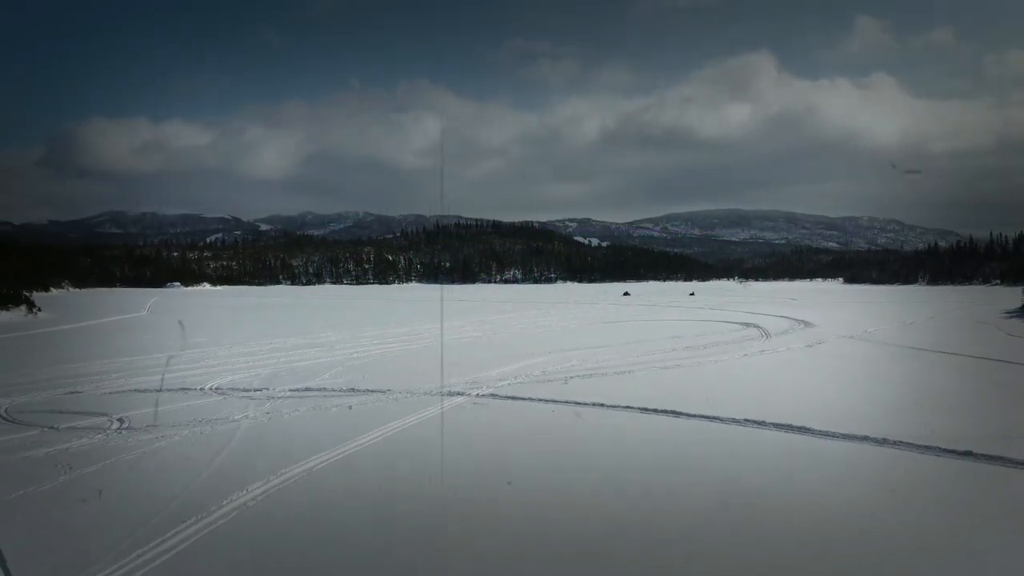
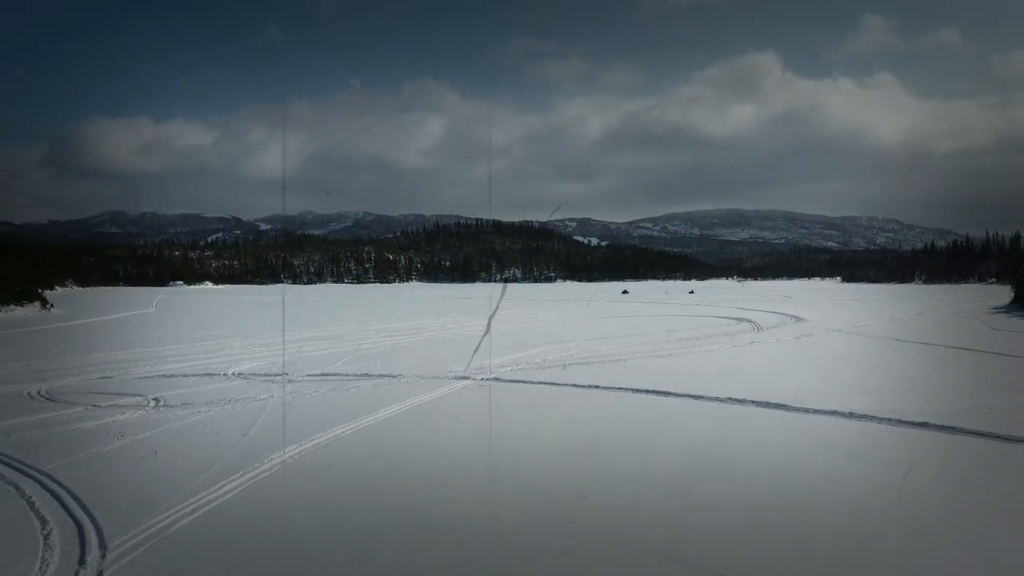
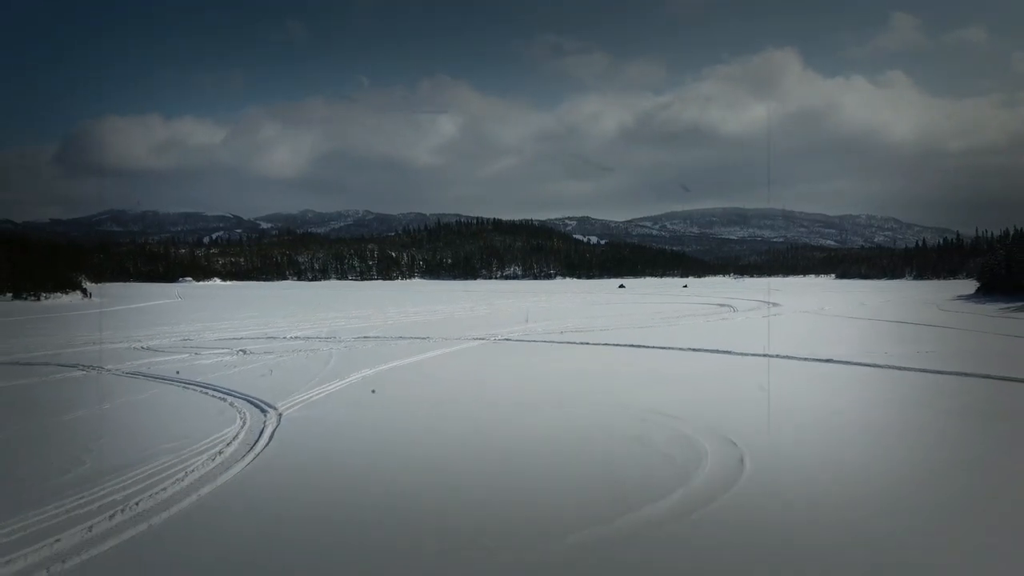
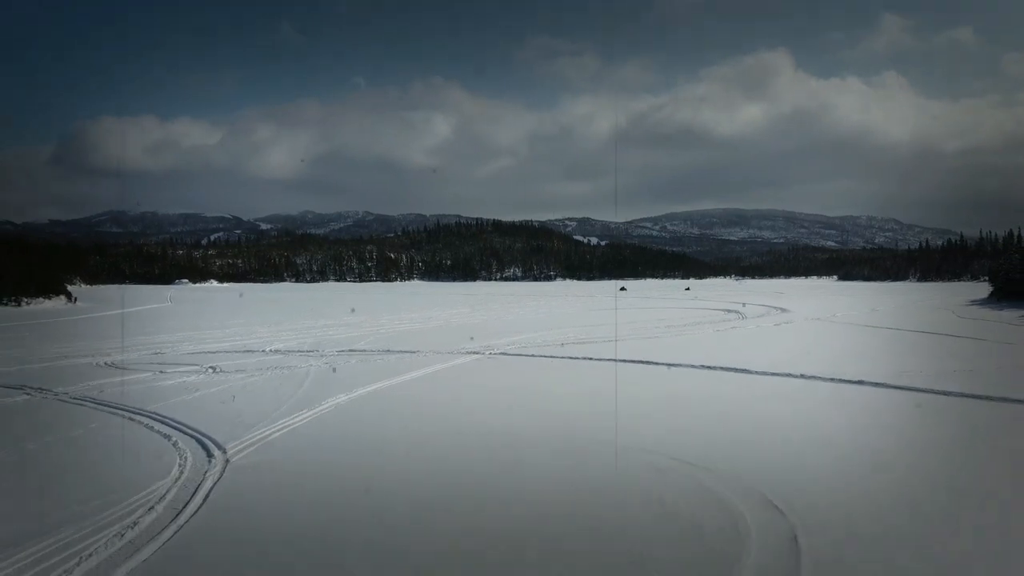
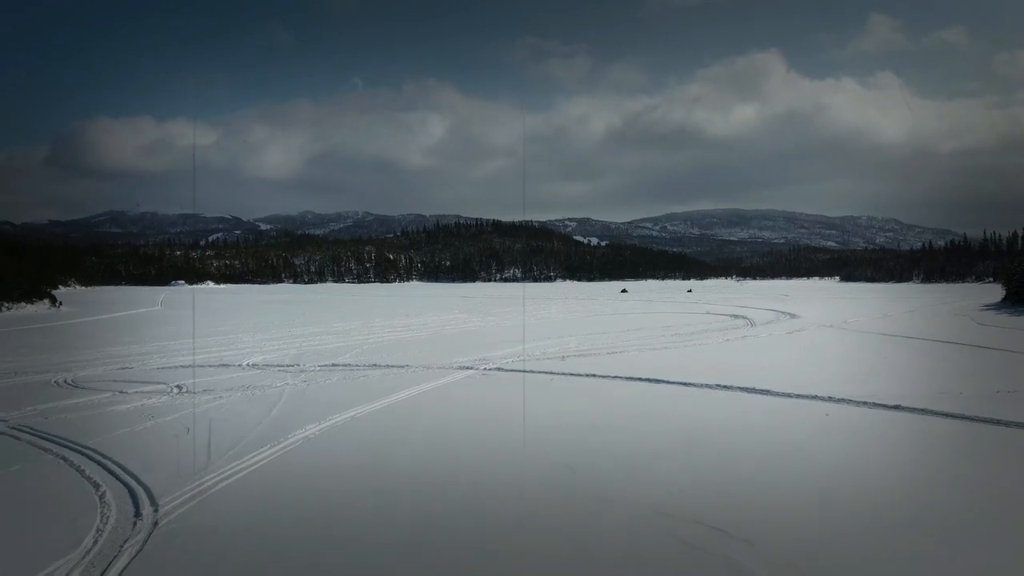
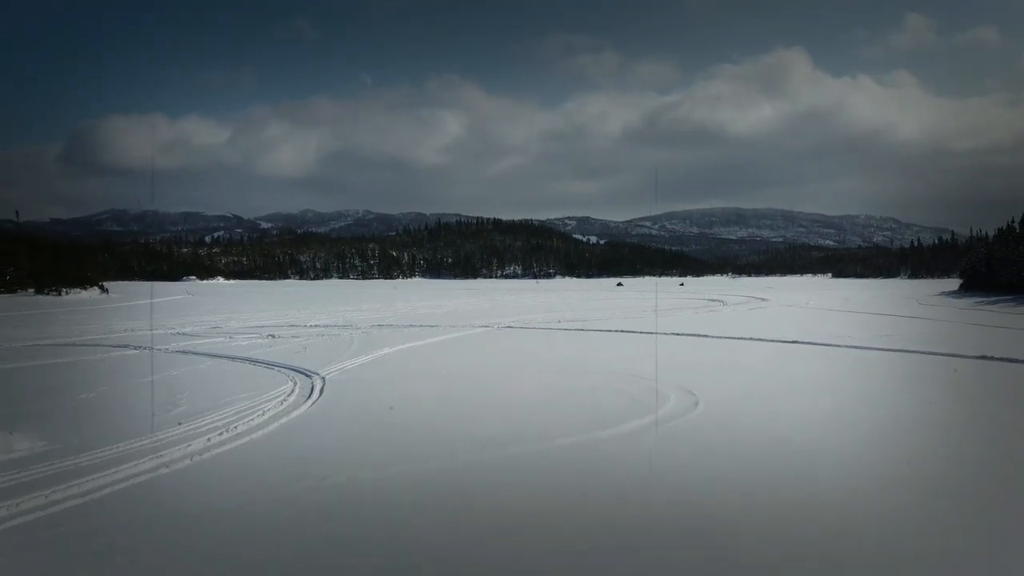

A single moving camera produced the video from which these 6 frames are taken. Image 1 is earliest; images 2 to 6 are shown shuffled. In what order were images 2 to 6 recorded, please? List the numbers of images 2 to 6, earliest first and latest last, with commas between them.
2, 5, 4, 3, 6
